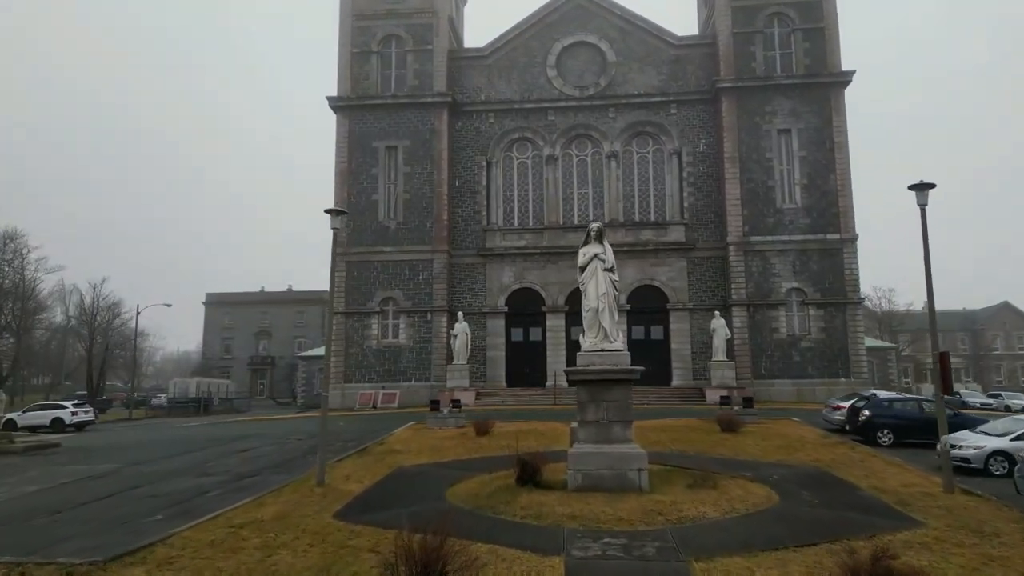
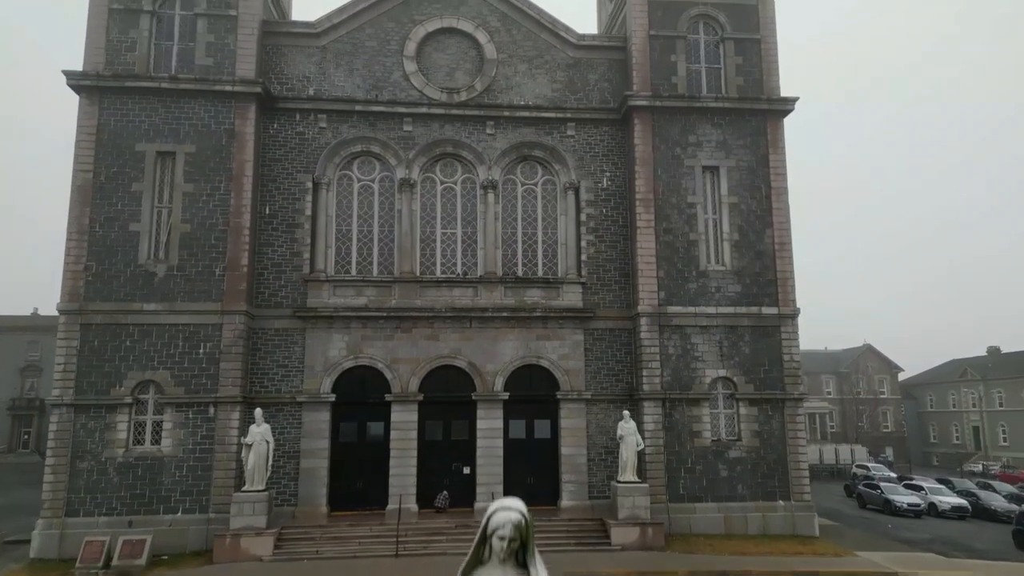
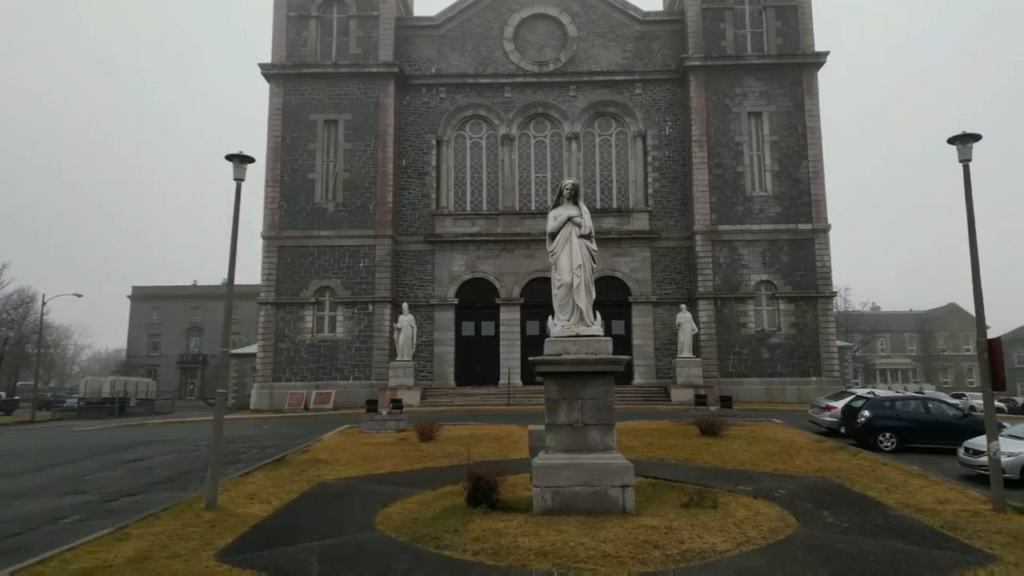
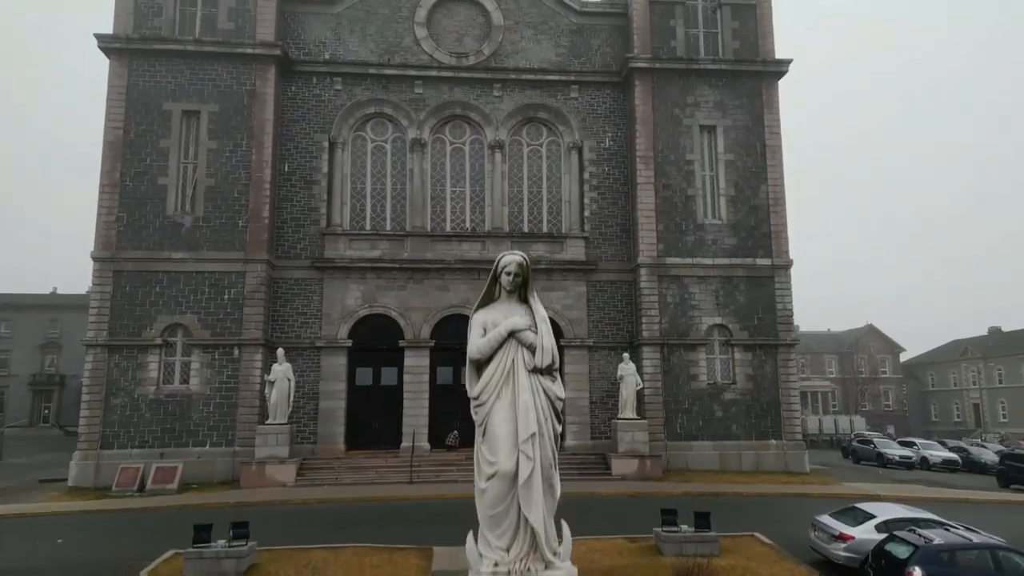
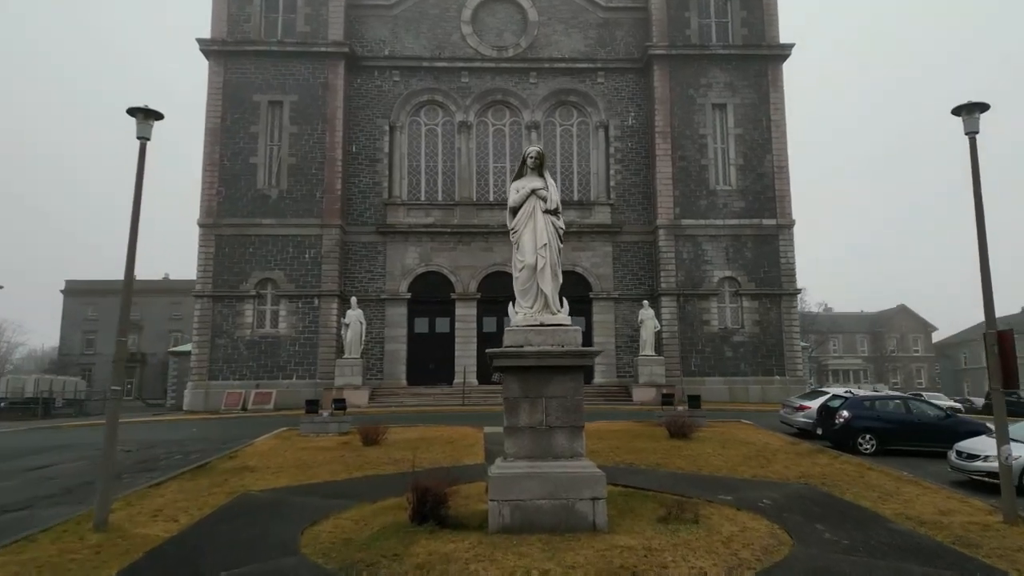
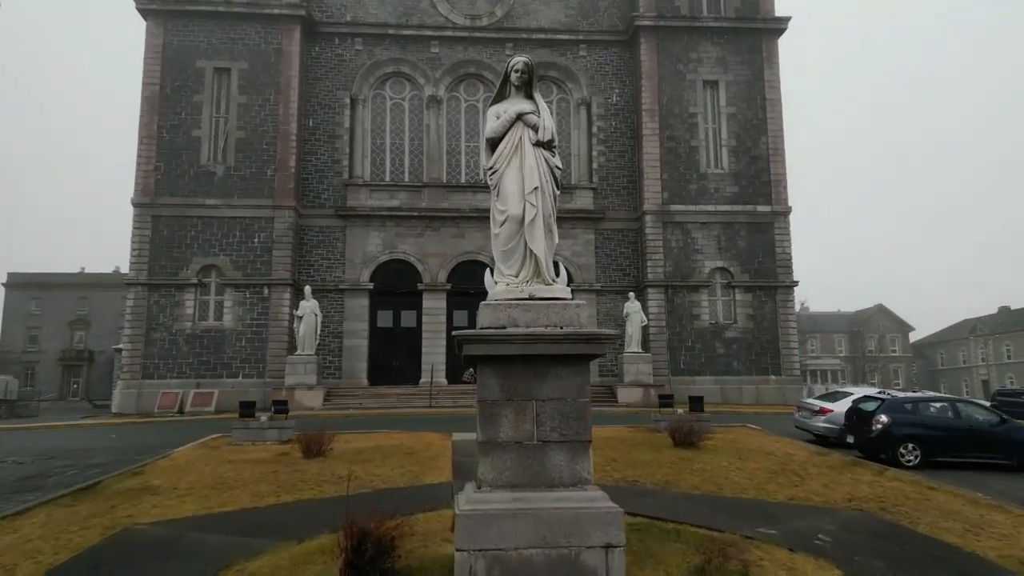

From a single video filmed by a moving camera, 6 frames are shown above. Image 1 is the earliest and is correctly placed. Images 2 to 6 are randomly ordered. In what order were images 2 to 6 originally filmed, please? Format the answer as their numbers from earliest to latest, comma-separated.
3, 5, 6, 4, 2
